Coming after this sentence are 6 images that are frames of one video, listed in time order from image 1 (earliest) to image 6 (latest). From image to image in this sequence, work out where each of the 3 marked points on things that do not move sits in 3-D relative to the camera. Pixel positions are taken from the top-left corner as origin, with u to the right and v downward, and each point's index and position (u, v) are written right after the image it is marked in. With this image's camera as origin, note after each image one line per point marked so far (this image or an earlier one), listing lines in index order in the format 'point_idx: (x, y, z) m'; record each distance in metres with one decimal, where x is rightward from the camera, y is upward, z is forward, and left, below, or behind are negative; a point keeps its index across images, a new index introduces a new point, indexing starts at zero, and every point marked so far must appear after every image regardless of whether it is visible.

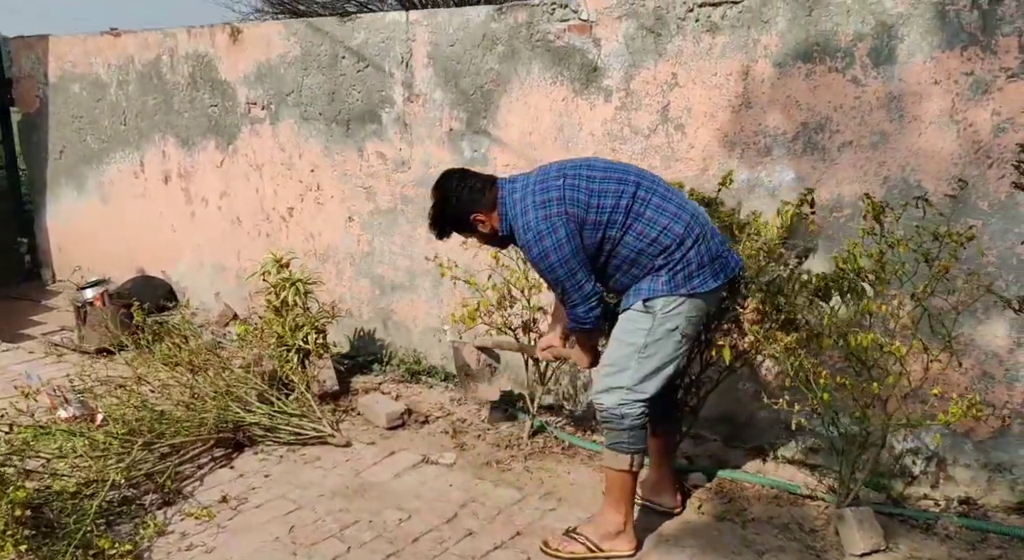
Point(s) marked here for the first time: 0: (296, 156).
0: (-1.4, +0.8, +5.2) m
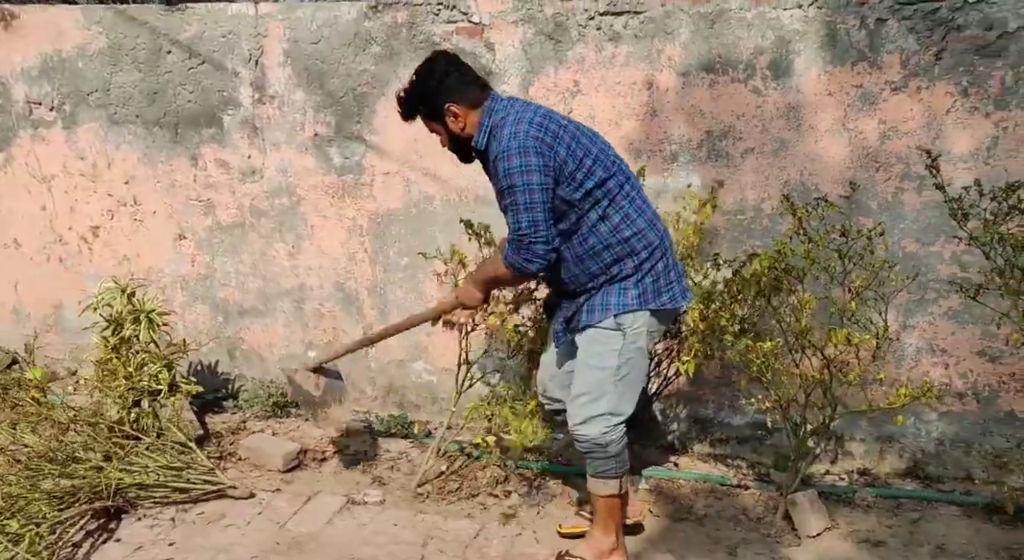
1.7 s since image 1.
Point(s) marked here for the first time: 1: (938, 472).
0: (-2.2, +0.6, +4.4) m
1: (+1.7, -0.8, +3.3) m
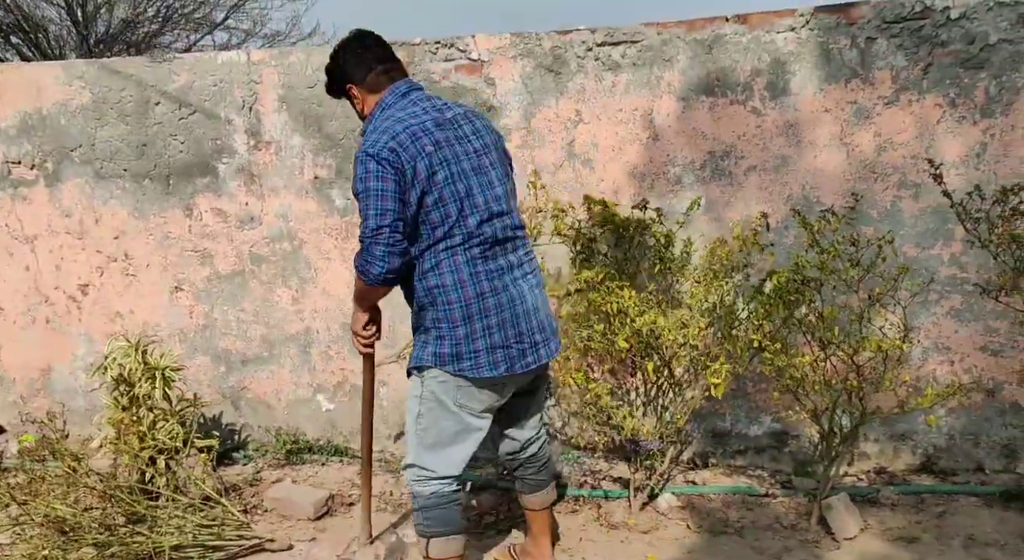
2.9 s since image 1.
0: (-2.3, +0.3, +4.3) m
1: (+1.9, -0.8, +3.4) m
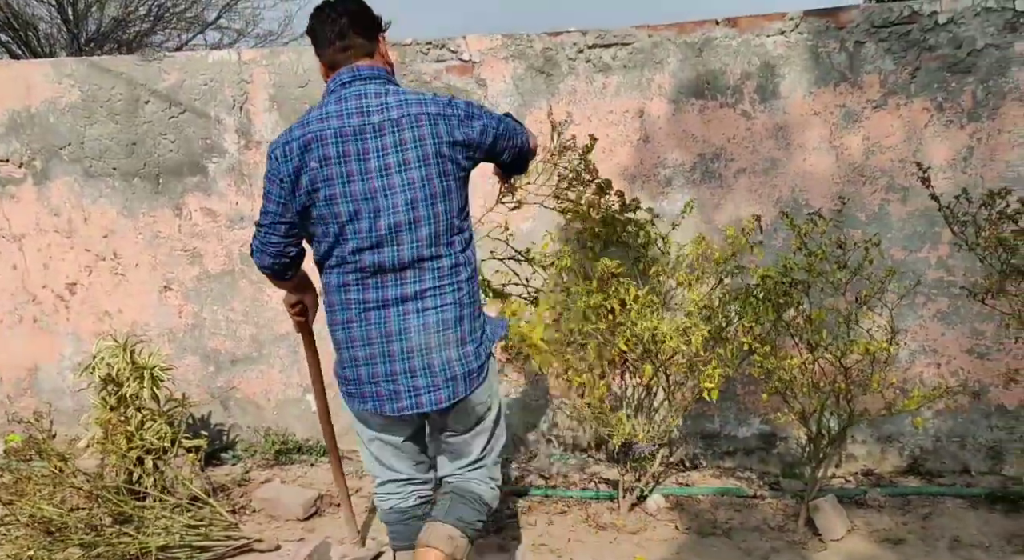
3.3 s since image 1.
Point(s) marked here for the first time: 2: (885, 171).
0: (-2.3, +0.3, +4.3) m
1: (+1.8, -0.8, +3.5) m
2: (+1.6, +0.5, +3.4) m
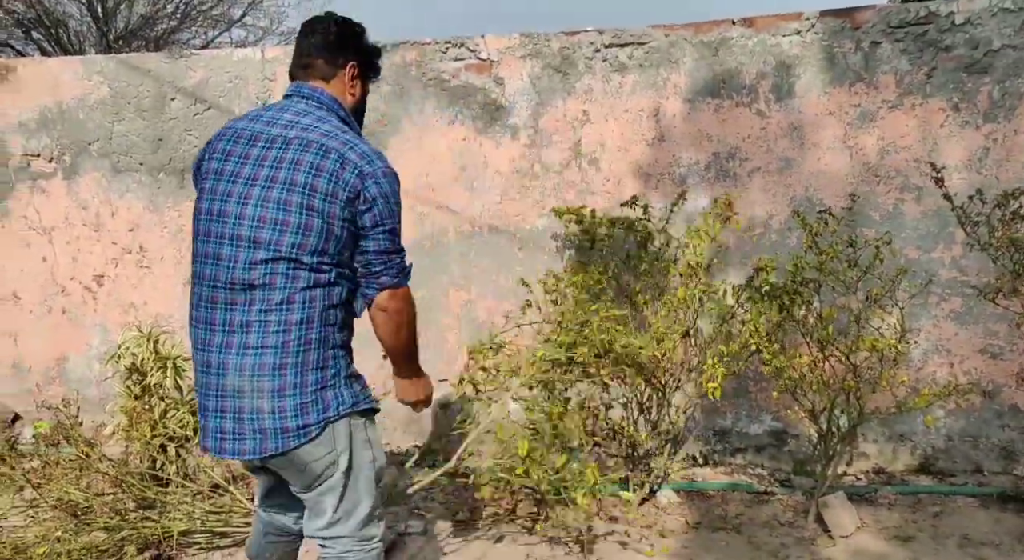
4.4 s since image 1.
0: (-2.2, +0.4, +4.4) m
1: (+1.9, -0.8, +3.5) m
2: (+1.6, +0.5, +3.4) m
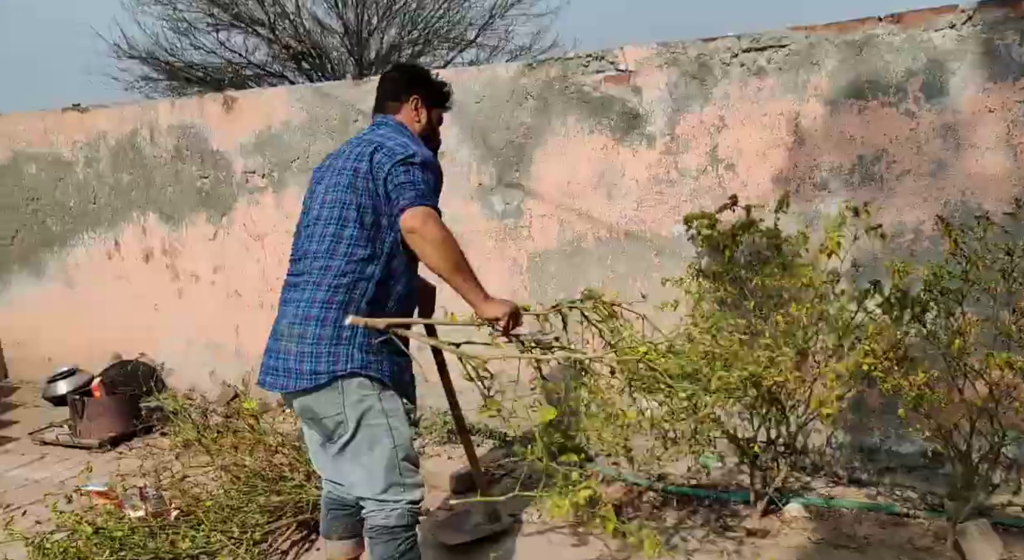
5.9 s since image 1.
0: (-1.3, +0.4, +5.0) m
1: (+2.4, -0.9, +3.0) m
2: (+2.1, +0.4, +3.0) m
